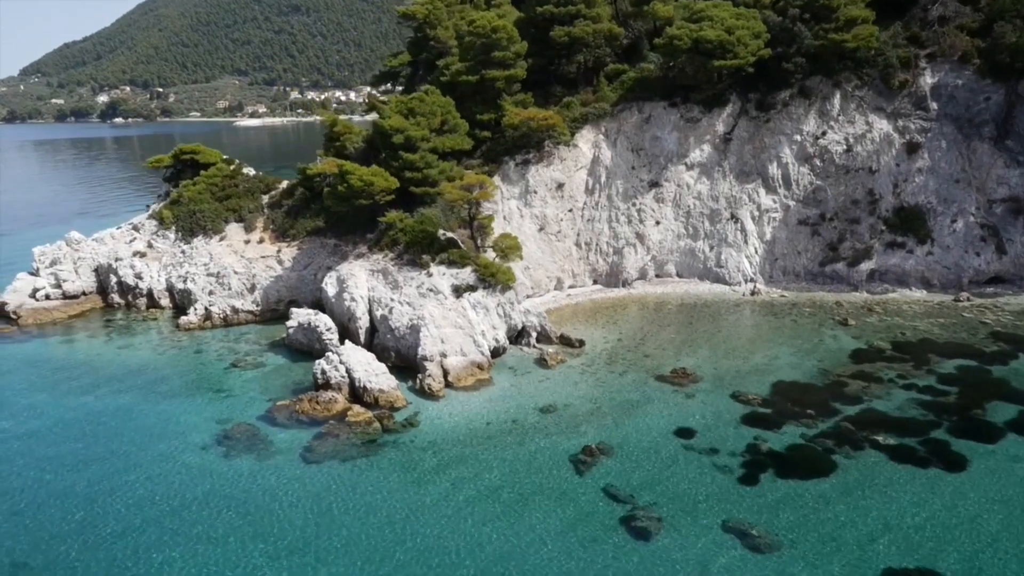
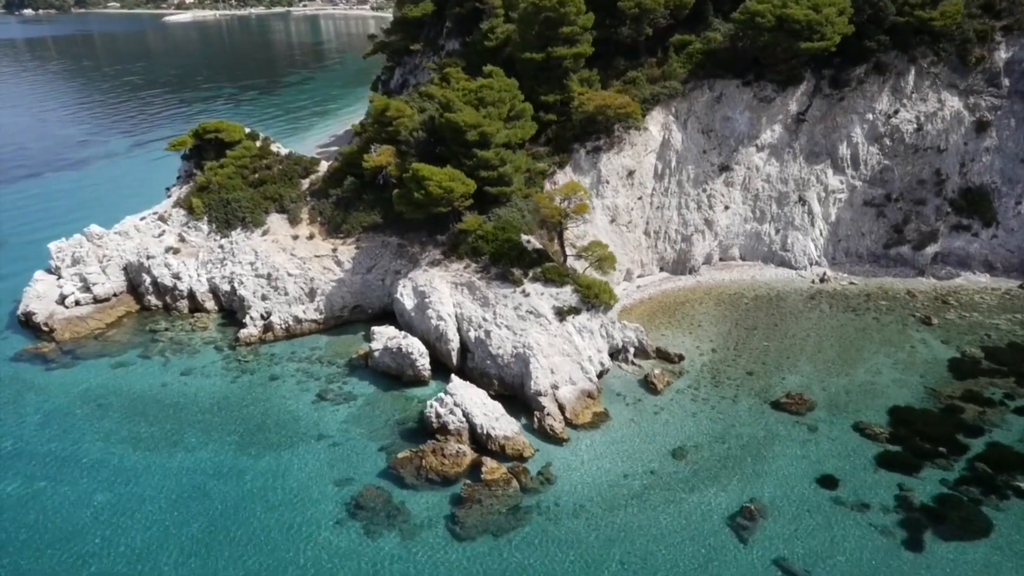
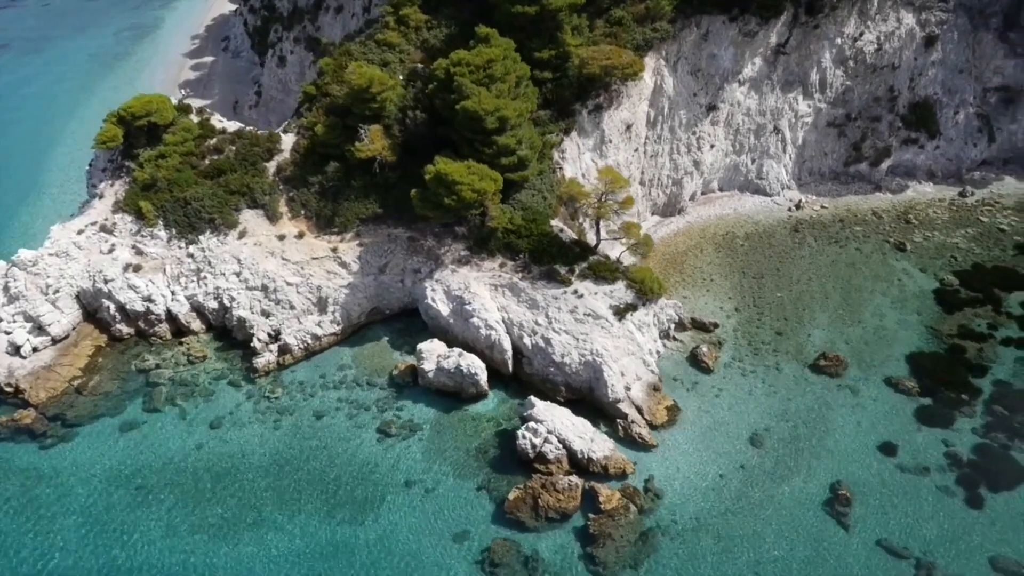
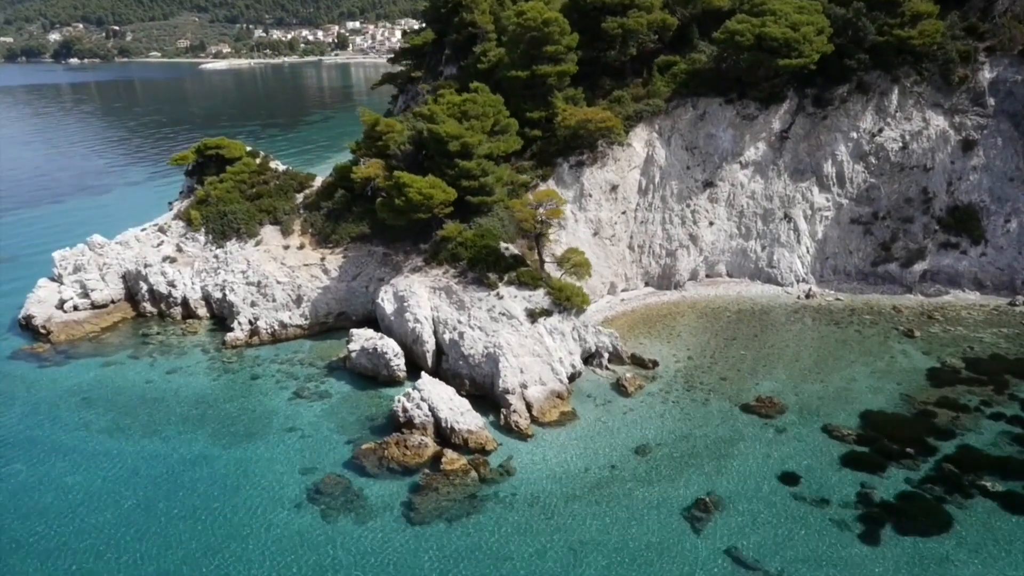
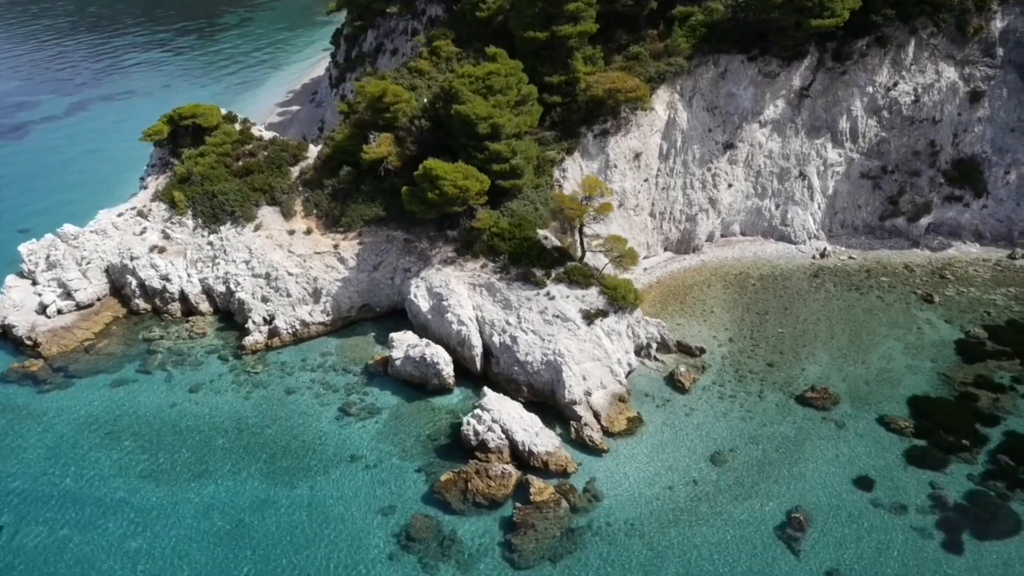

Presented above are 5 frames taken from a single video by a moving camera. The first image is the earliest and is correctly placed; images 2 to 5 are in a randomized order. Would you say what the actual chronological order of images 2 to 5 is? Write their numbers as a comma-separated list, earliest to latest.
4, 2, 5, 3
